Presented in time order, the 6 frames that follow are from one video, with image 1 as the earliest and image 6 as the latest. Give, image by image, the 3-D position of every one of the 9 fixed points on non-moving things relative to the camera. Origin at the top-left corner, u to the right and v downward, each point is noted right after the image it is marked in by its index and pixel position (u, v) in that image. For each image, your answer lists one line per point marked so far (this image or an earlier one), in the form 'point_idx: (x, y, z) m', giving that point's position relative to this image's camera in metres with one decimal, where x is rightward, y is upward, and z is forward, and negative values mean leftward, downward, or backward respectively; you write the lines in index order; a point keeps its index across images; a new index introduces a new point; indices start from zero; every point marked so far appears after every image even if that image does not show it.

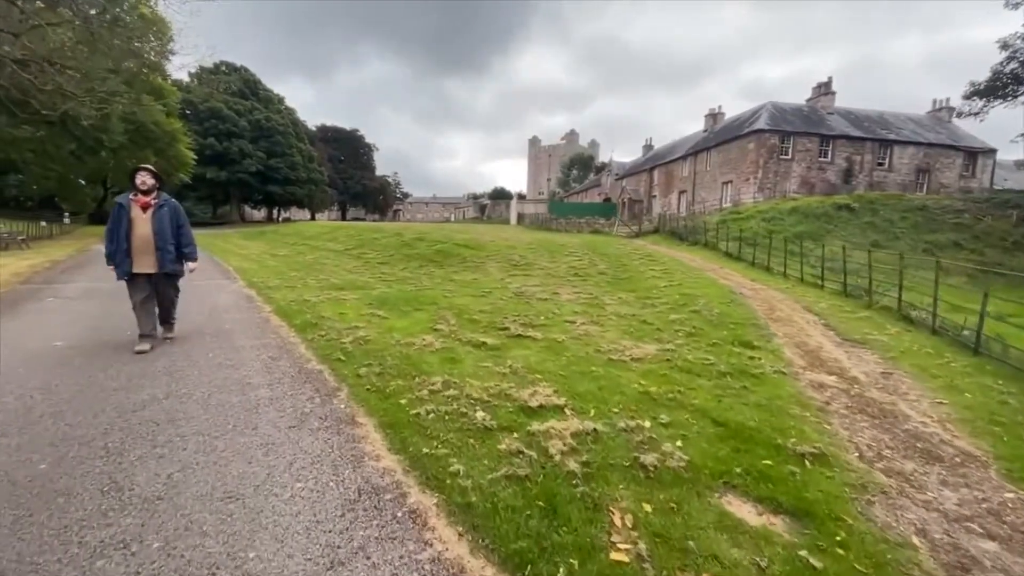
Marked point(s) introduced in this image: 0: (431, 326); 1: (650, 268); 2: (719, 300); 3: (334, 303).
0: (-1.4, -0.7, +7.9) m
1: (+4.7, +0.7, +15.4) m
2: (+4.7, -0.3, +10.1) m
3: (-3.8, -0.3, +9.7) m
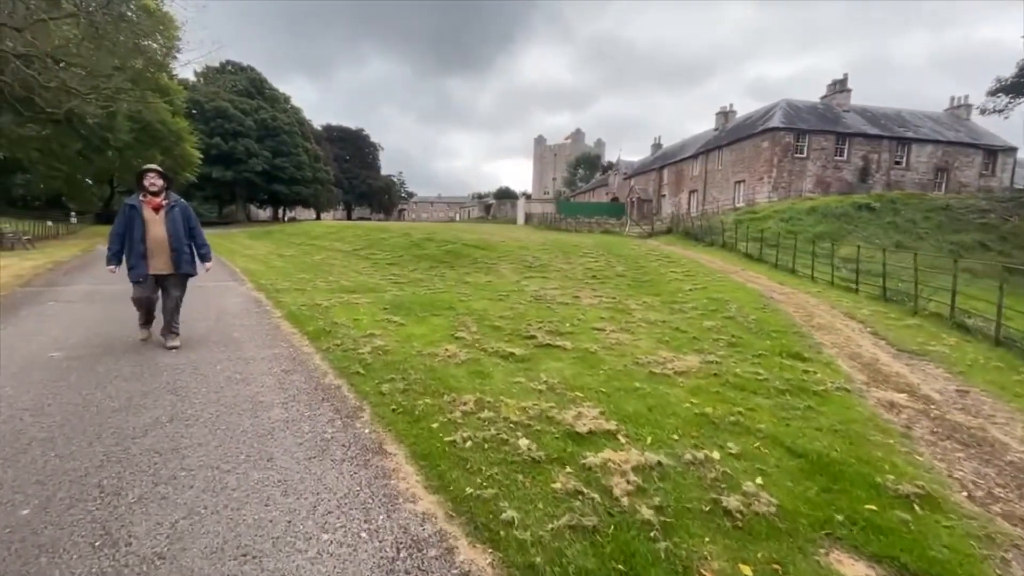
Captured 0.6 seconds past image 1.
0: (-1.0, -0.8, +7.4) m
1: (+5.2, +0.6, +14.8) m
2: (+5.1, -0.4, +9.6) m
3: (-3.4, -0.4, +9.3) m
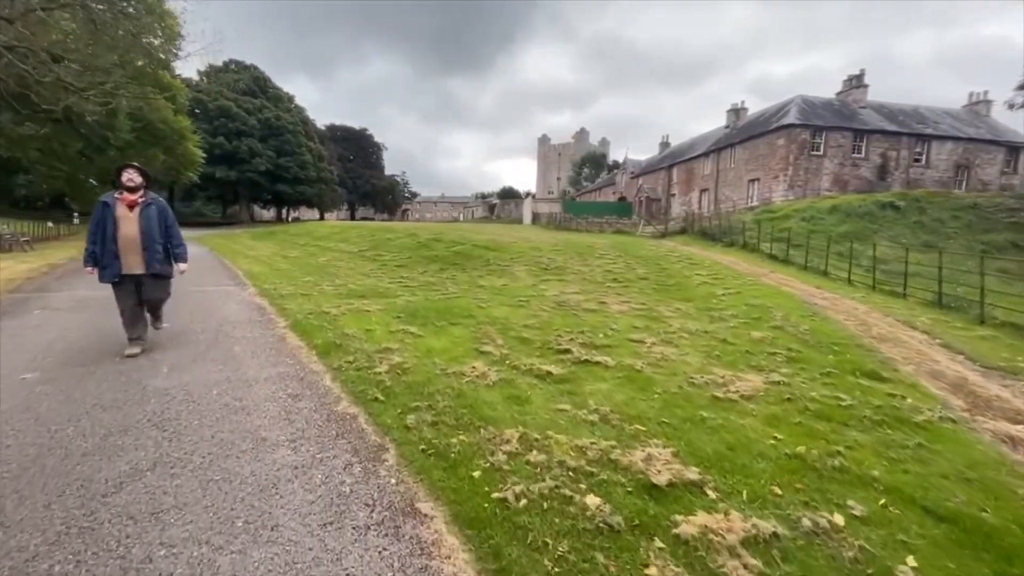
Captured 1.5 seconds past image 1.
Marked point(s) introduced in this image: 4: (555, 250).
0: (-0.5, -0.9, +6.6) m
1: (+5.7, +0.5, +14.0) m
2: (+5.6, -0.5, +8.8) m
3: (-2.9, -0.5, +8.5) m
4: (+1.9, +1.7, +19.9) m
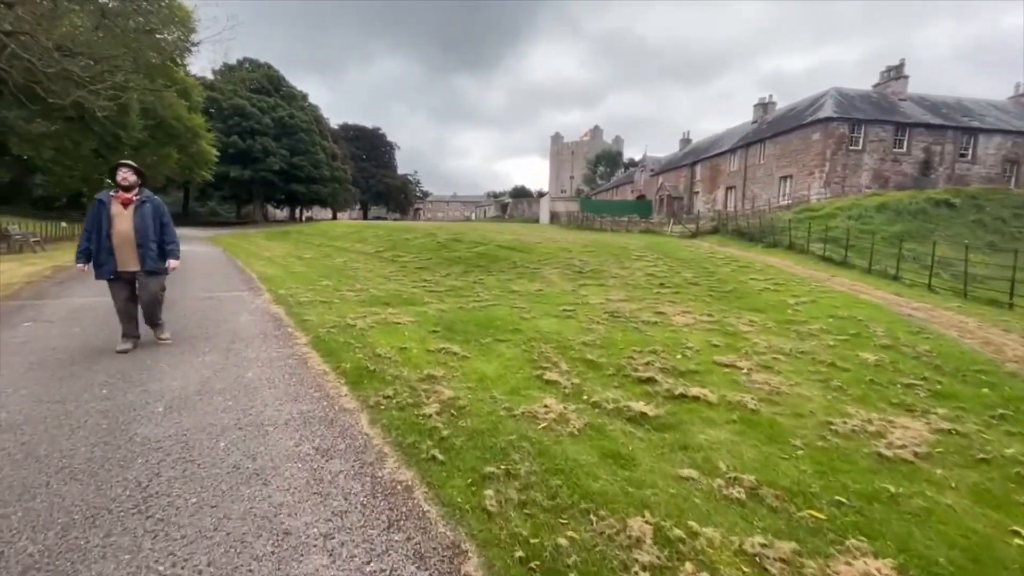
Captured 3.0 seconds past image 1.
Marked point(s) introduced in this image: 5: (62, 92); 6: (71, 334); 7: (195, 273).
0: (+0.3, -1.1, +5.4) m
1: (+6.8, +0.3, +12.7) m
2: (+6.5, -0.7, +7.4) m
3: (-2.0, -0.7, +7.4) m
4: (+3.1, +1.5, +18.6) m
5: (-17.4, +7.6, +17.3) m
6: (-6.8, -0.7, +6.9) m
7: (-9.8, +0.5, +13.8) m
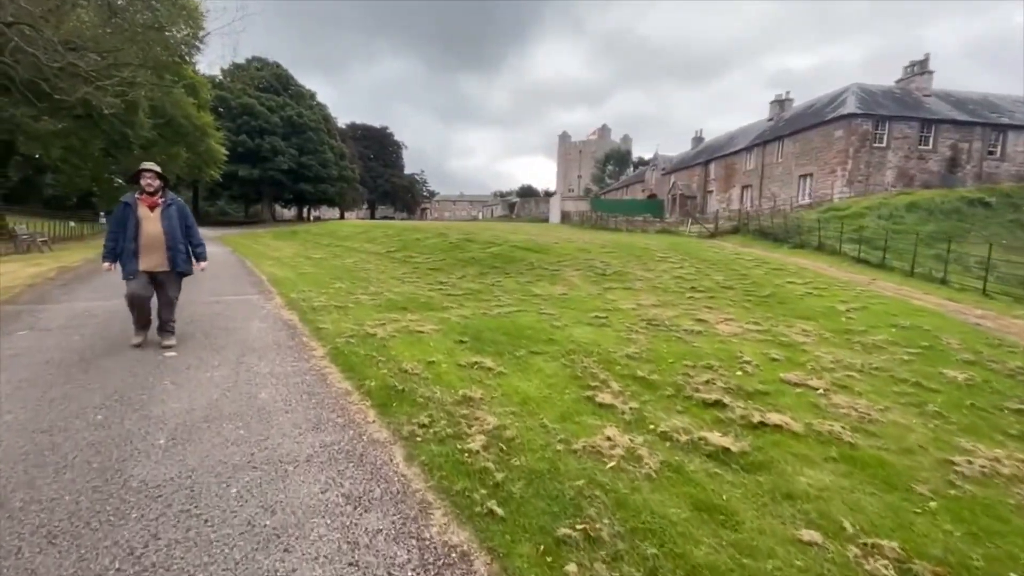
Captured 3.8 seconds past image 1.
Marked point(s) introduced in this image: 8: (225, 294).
0: (+0.8, -1.2, +4.8) m
1: (+7.4, +0.2, +12.0) m
2: (+7.0, -0.8, +6.7) m
3: (-1.5, -0.8, +6.8) m
4: (+3.8, +1.4, +17.9) m
5: (-16.7, +7.5, +16.8) m
6: (-6.3, -0.8, +6.4) m
7: (-9.2, +0.4, +13.3) m
8: (-6.9, -0.1, +10.8) m
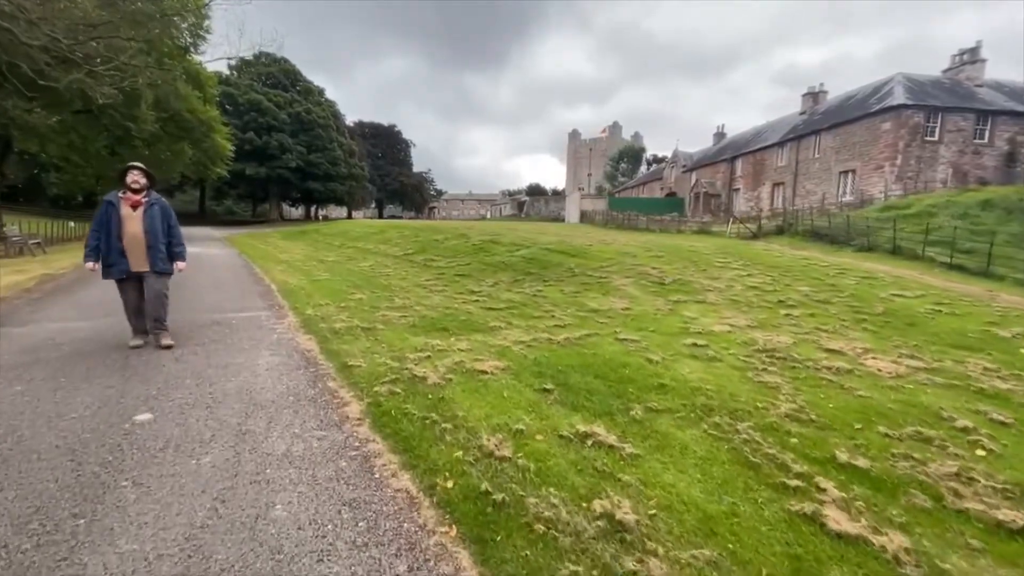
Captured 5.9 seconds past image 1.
0: (+1.9, -1.5, +2.9) m
1: (+8.6, -0.1, +10.0) m
2: (+8.2, -1.1, +4.8) m
3: (-0.4, -1.1, +5.0) m
4: (+5.0, +1.1, +16.1) m
5: (-15.4, +7.2, +15.2) m
6: (-5.1, -1.1, +4.6) m
7: (-8.0, +0.1, +11.6) m
8: (-5.7, -0.4, +9.0) m
